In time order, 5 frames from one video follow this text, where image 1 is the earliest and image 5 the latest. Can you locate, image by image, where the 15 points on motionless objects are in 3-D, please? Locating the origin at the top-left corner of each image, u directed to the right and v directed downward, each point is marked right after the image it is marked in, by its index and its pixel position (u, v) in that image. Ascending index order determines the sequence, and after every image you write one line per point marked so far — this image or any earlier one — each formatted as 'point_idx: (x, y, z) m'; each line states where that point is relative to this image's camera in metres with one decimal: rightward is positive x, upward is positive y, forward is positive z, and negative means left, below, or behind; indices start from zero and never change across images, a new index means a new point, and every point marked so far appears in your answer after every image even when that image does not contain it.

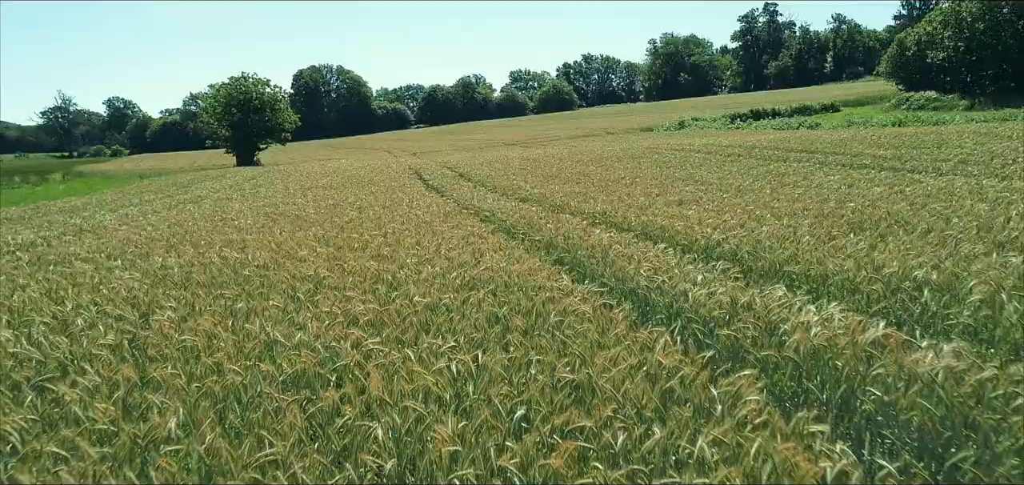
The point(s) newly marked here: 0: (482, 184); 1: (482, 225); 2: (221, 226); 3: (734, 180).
0: (-1.0, +2.1, +18.0) m
1: (-0.6, +0.3, +10.2) m
2: (-6.7, +0.4, +11.6) m
3: (+6.1, +1.7, +13.9) m
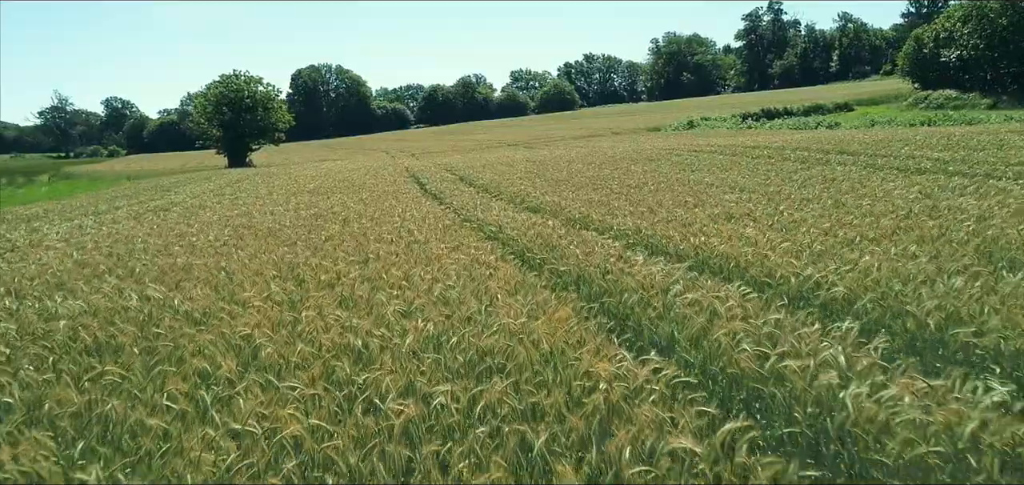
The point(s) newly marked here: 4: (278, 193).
0: (-0.8, +1.7, +16.1) m
1: (-0.4, -0.1, +8.3) m
2: (-6.5, 0.0, +9.7) m
3: (+6.3, +1.3, +12.0) m
4: (-8.8, +1.9, +19.0) m
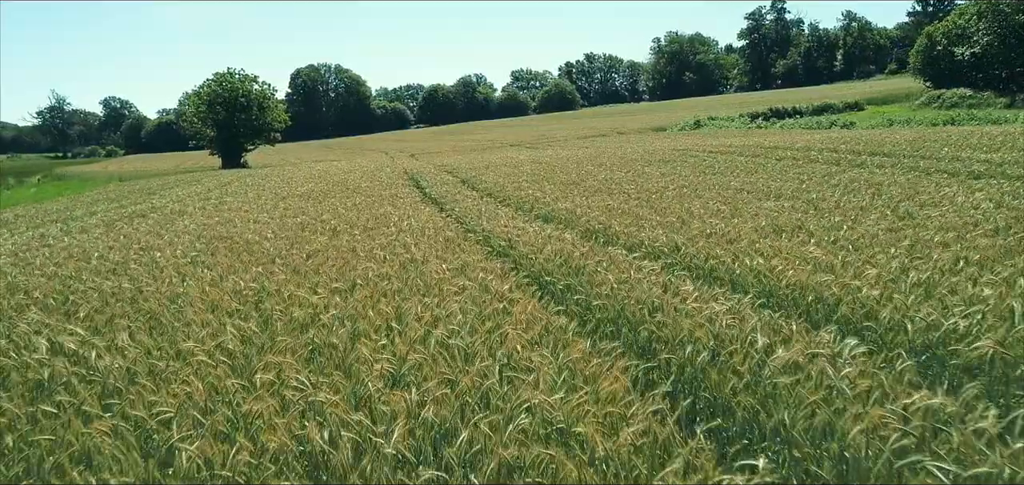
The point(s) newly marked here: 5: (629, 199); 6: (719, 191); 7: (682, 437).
0: (-0.6, +1.4, +14.8) m
1: (-0.2, -0.3, +7.0) m
2: (-6.3, -0.3, +8.4) m
3: (+6.5, +1.0, +10.7) m
4: (-8.6, +1.6, +17.8) m
5: (+2.7, +1.0, +11.9) m
6: (+5.0, +1.2, +12.2) m
7: (+0.9, -1.0, +2.7) m
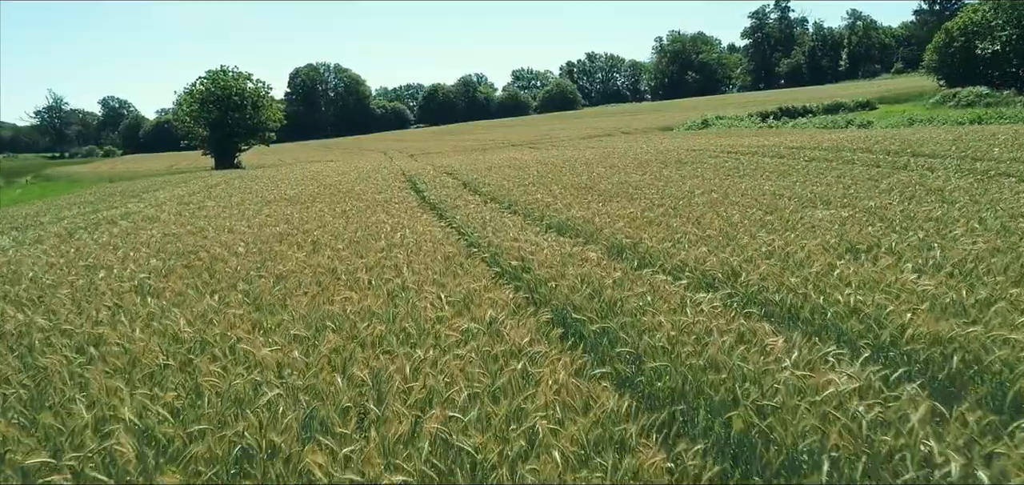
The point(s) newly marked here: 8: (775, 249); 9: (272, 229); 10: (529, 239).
0: (-0.4, +1.1, +13.4) m
1: (0.0, -0.6, +5.6) m
2: (-6.1, -0.5, +7.0) m
3: (+6.7, +0.7, +9.3) m
4: (-8.4, +1.3, +16.3) m
5: (+2.9, +0.8, +10.5) m
6: (+5.1, +1.0, +10.7) m
7: (+1.1, -1.3, +1.3) m
8: (+3.4, -0.1, +6.6) m
9: (-5.1, +0.3, +10.8) m
10: (+0.3, +0.1, +8.2) m
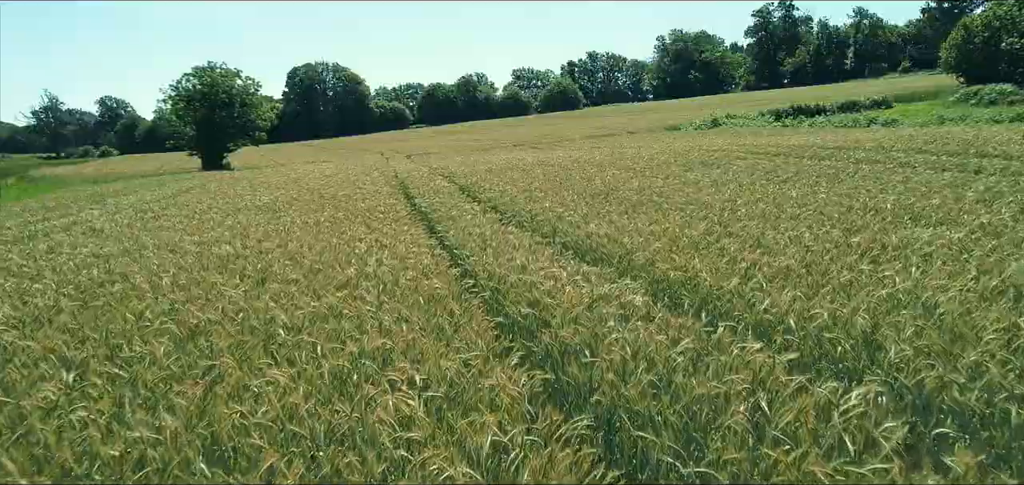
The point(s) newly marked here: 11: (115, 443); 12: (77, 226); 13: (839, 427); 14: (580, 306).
0: (-0.3, +0.7, +11.4) m
1: (+0.1, -1.0, +3.5) m
2: (-6.0, -0.9, +5.0) m
3: (+6.8, +0.4, +7.2) m
4: (-8.3, +0.9, +14.3) m
5: (+3.0, +0.4, +8.5) m
6: (+5.2, +0.6, +8.7) m
7: (+1.2, -1.7, -0.8) m
8: (+3.5, -0.5, +4.5) m
9: (-5.0, -0.1, +8.8) m
10: (+0.4, -0.3, +6.2) m
11: (-2.3, -1.1, +2.8) m
12: (-11.0, +0.4, +12.9) m
13: (+1.7, -1.0, +2.7) m
14: (+0.6, -0.6, +4.7) m
